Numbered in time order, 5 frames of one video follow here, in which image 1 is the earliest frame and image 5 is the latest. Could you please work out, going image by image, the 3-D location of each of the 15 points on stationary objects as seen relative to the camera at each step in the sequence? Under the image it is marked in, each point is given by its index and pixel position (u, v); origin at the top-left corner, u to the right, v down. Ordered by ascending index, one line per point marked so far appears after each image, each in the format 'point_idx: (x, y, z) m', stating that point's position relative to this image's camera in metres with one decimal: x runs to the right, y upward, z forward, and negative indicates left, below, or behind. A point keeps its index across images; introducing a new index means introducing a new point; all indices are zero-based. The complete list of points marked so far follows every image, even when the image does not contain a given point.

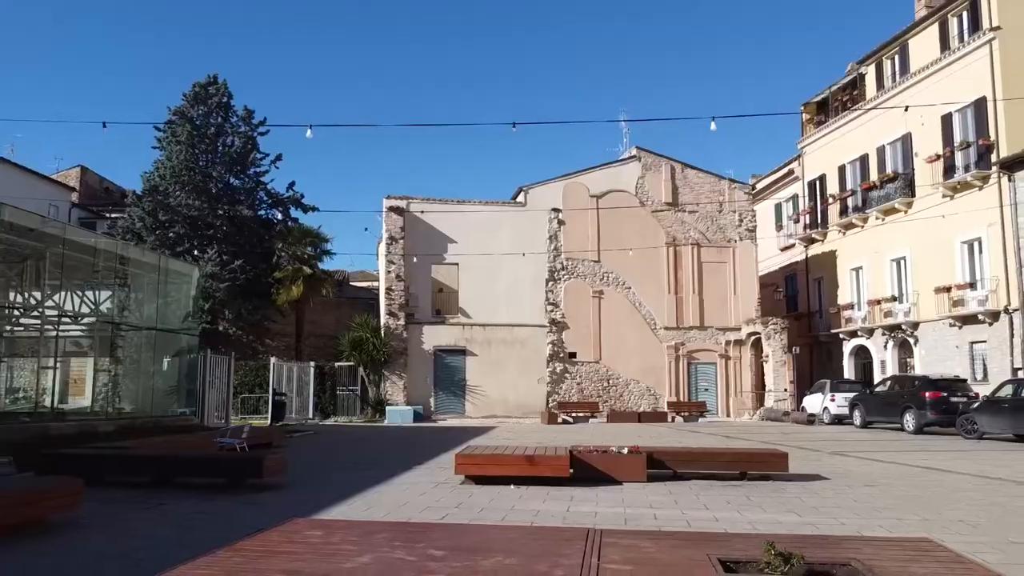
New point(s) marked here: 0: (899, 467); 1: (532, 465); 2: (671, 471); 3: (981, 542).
0: (+6.0, -2.8, +12.3) m
1: (+0.2, -2.0, +9.2) m
2: (+2.1, -2.4, +10.4) m
3: (+3.7, -2.0, +6.3) m
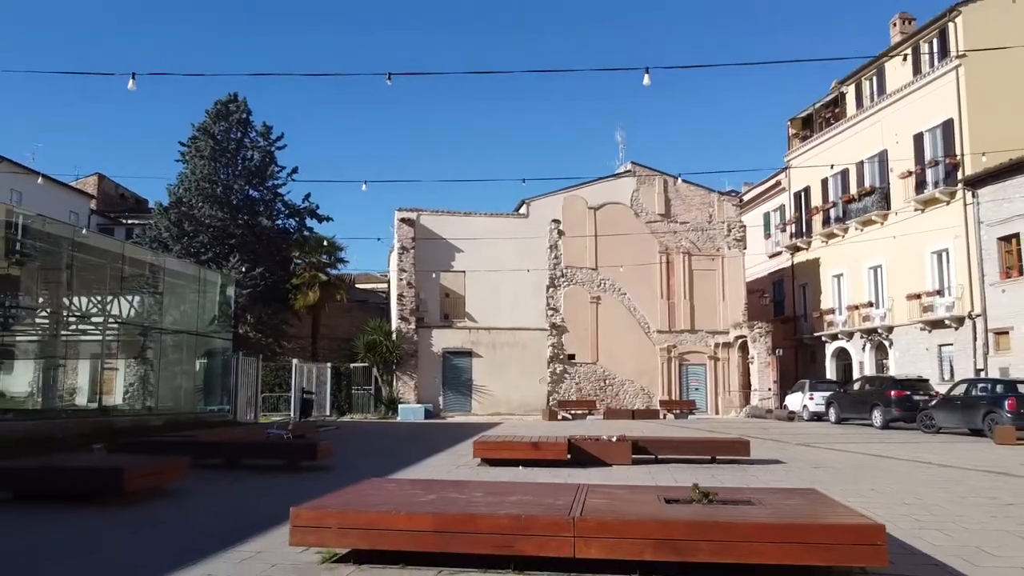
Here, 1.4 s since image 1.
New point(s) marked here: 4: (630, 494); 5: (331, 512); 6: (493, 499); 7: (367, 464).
0: (+6.1, -3.0, +14.3) m
1: (+0.3, -2.3, +11.2) m
2: (+2.2, -2.6, +12.4) m
3: (+3.8, -2.2, +8.3) m
4: (+0.9, -1.6, +6.0) m
5: (-1.2, -1.5, +5.3) m
6: (-0.1, -1.5, +5.8) m
7: (-2.2, -2.7, +12.1) m
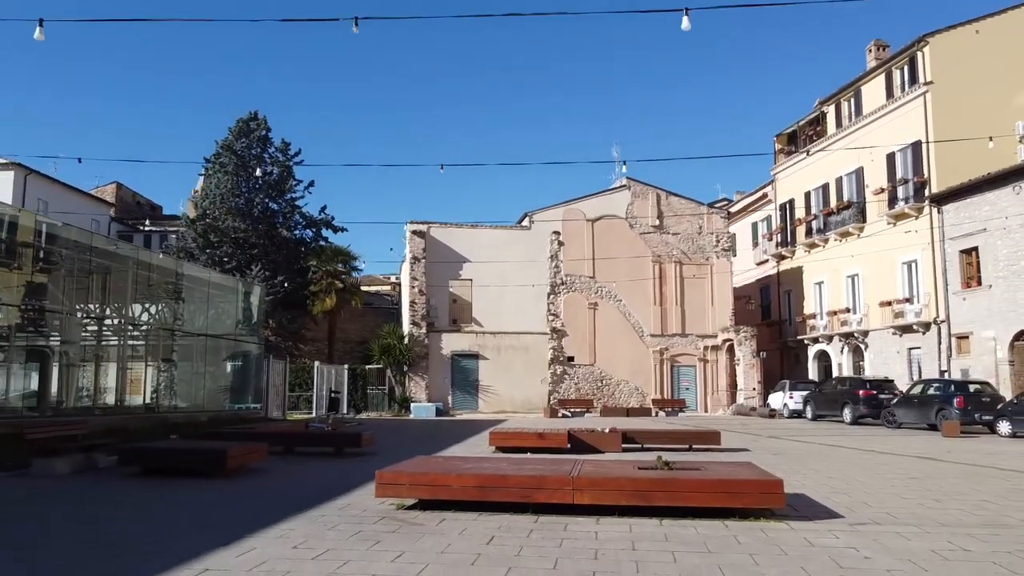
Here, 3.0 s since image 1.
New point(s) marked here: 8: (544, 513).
0: (+6.3, -3.3, +16.6) m
1: (+0.5, -2.6, +13.5) m
2: (+2.4, -2.9, +14.7) m
3: (+4.0, -2.5, +10.6) m
4: (+1.1, -1.8, +8.3) m
5: (-1.0, -1.8, +7.6) m
6: (0.0, -1.8, +8.1) m
7: (-2.0, -2.9, +14.4) m
8: (+0.3, -2.2, +7.7) m
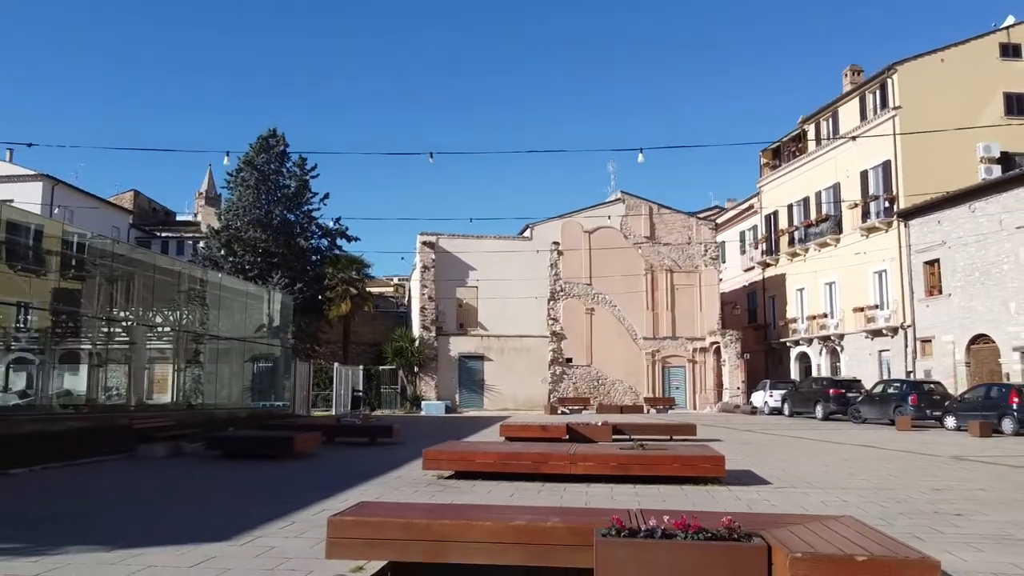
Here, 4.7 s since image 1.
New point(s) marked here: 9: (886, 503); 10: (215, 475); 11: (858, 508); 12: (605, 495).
0: (+6.4, -3.6, +19.1) m
1: (+0.6, -2.9, +16.1) m
2: (+2.5, -3.2, +17.3) m
3: (+4.1, -2.8, +13.1) m
4: (+1.2, -2.2, +10.8) m
5: (-0.9, -2.1, +10.1) m
6: (+0.2, -2.1, +10.6) m
7: (-1.9, -3.3, +16.9) m
8: (+0.5, -2.5, +10.3) m
9: (+3.9, -2.3, +8.4) m
10: (-4.6, -2.9, +12.4) m
11: (+3.5, -2.2, +8.1) m
12: (+1.0, -2.3, +8.9) m
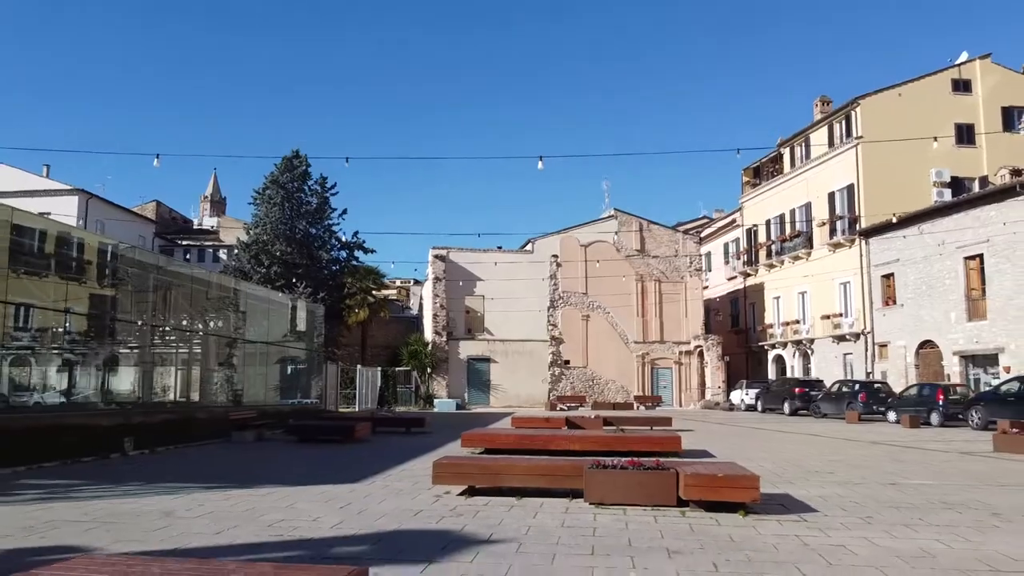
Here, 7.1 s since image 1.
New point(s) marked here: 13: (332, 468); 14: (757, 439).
0: (+6.6, -4.0, +22.8) m
1: (+0.9, -3.3, +19.7) m
2: (+2.7, -3.6, +20.9) m
3: (+4.4, -3.3, +16.8) m
4: (+1.5, -2.6, +14.5) m
5: (-0.6, -2.5, +13.8) m
6: (+0.4, -2.6, +14.3) m
7: (-1.7, -3.7, +20.6) m
8: (+0.7, -2.9, +13.9) m
9: (+4.2, -2.7, +12.1) m
10: (-4.4, -3.4, +16.1) m
11: (+3.7, -2.7, +11.8) m
12: (+1.3, -2.8, +12.6) m
13: (-3.0, -3.1, +13.2) m
14: (+5.7, -3.5, +18.6) m
